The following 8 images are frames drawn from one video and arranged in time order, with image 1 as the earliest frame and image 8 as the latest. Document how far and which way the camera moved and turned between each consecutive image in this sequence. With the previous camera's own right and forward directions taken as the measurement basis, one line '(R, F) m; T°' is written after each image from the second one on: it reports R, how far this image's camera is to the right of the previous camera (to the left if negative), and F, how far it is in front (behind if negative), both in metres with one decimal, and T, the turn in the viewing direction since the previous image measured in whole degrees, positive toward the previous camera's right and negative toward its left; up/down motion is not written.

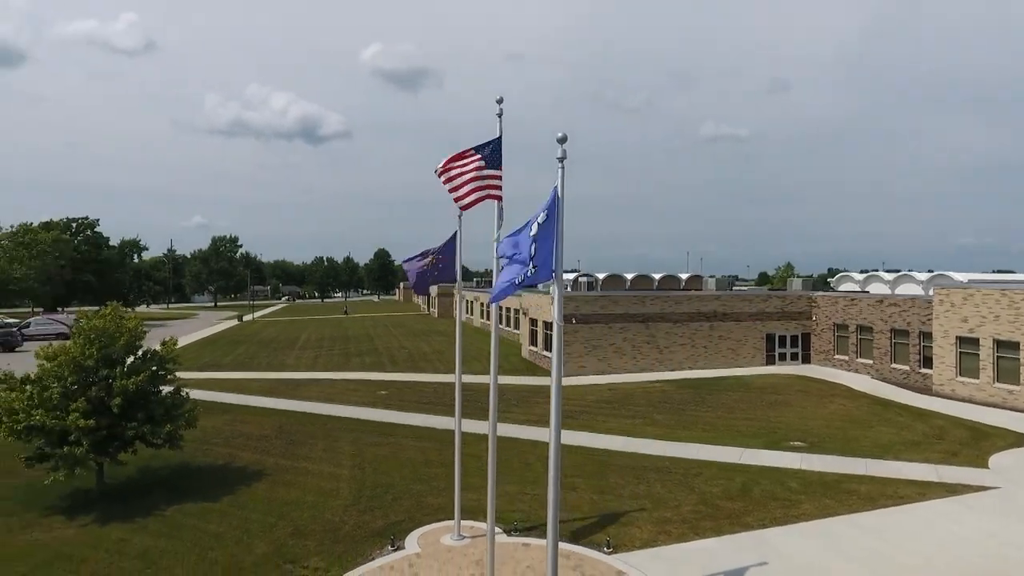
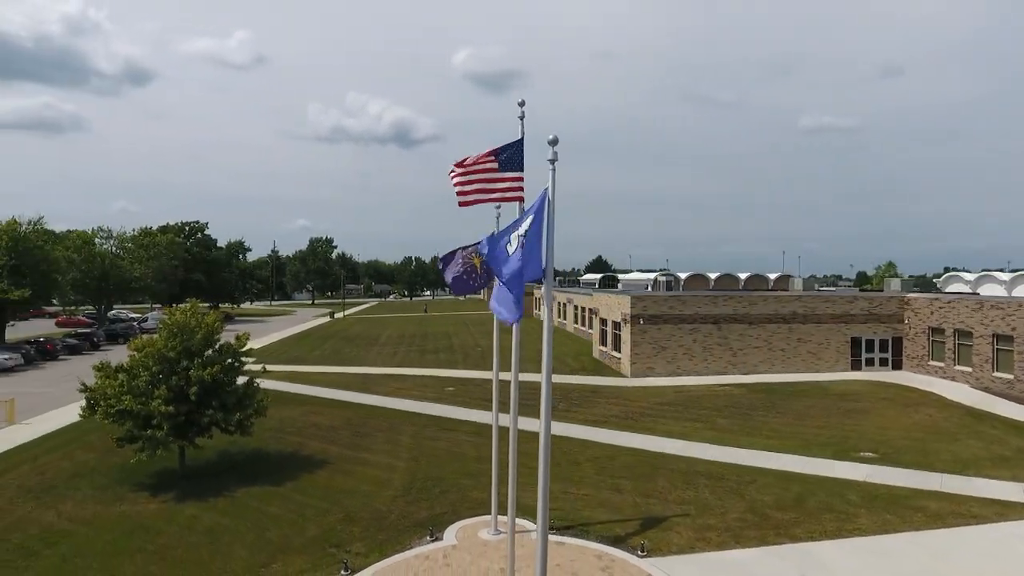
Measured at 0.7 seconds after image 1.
(+1.0, -0.1) m; -8°
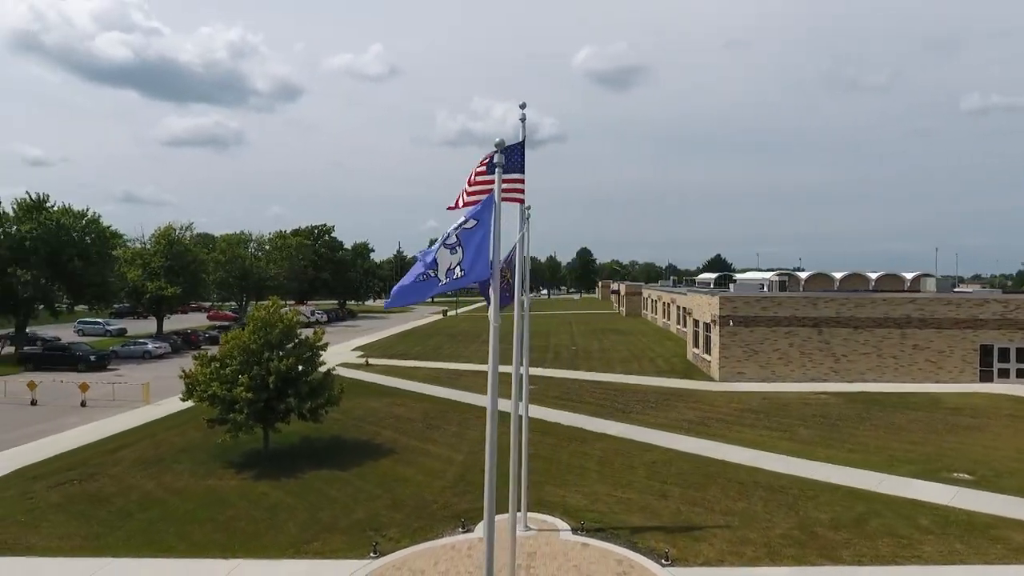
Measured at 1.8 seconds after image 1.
(+1.8, 0.0) m; -11°
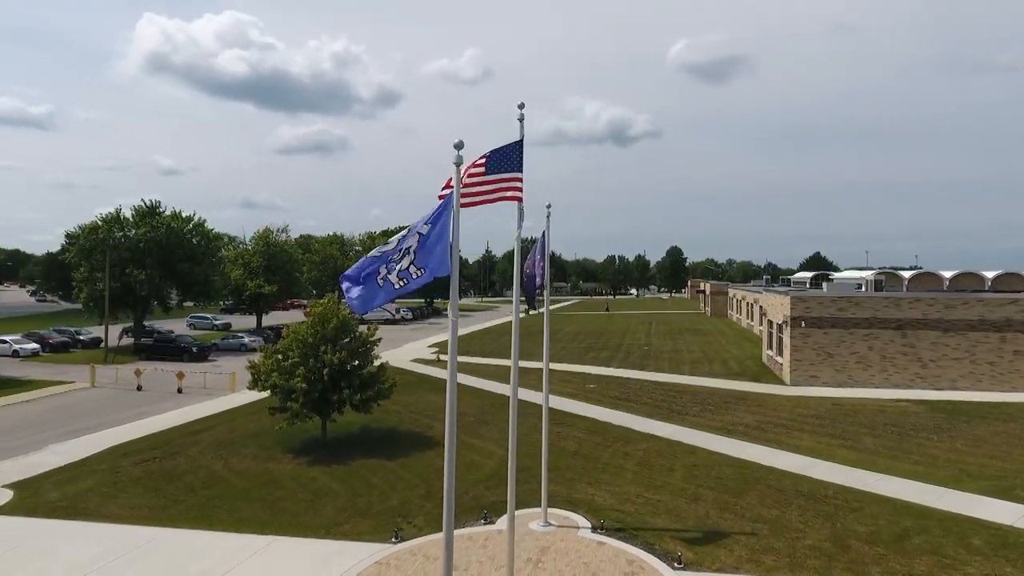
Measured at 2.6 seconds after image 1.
(+1.4, -0.1) m; -9°
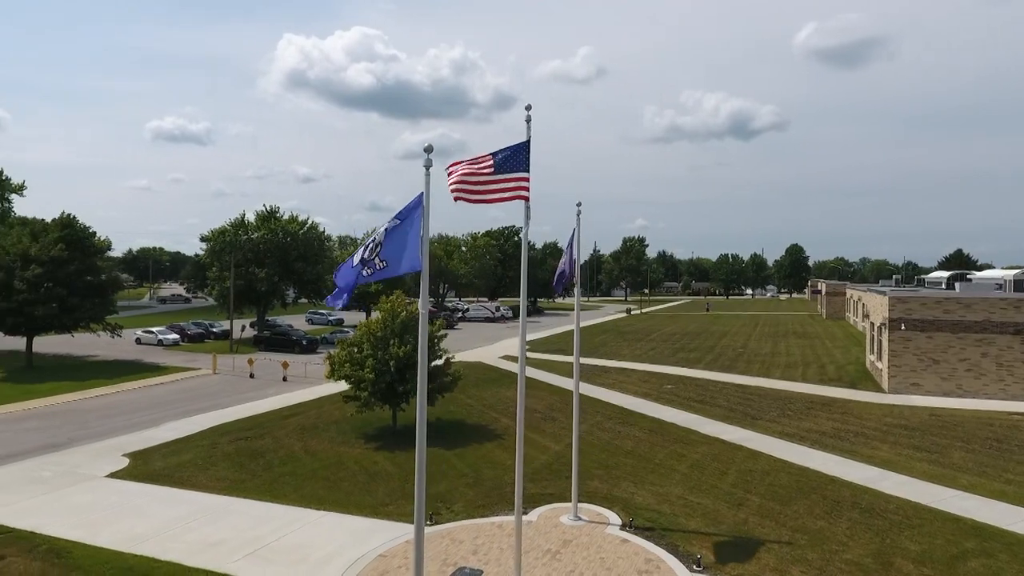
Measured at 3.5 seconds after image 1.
(+1.7, -0.2) m; -10°
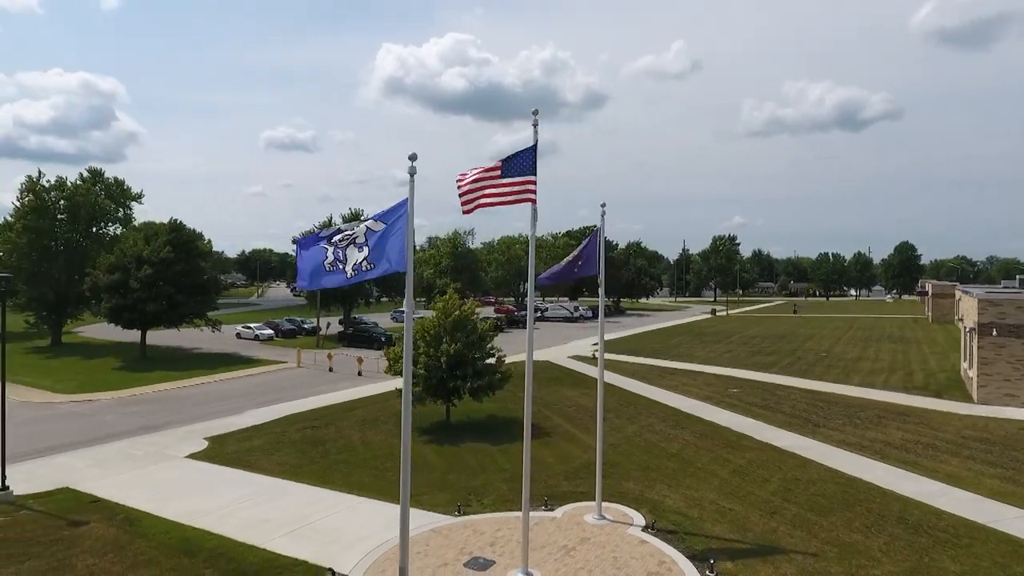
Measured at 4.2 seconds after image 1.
(+1.3, -0.2) m; -8°
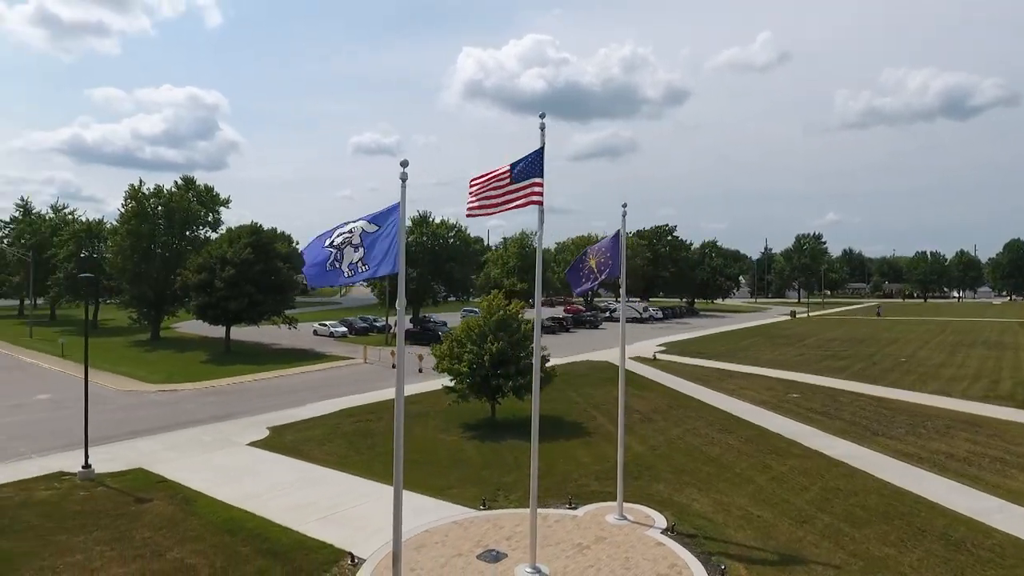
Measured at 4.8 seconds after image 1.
(+1.2, -0.1) m; -7°
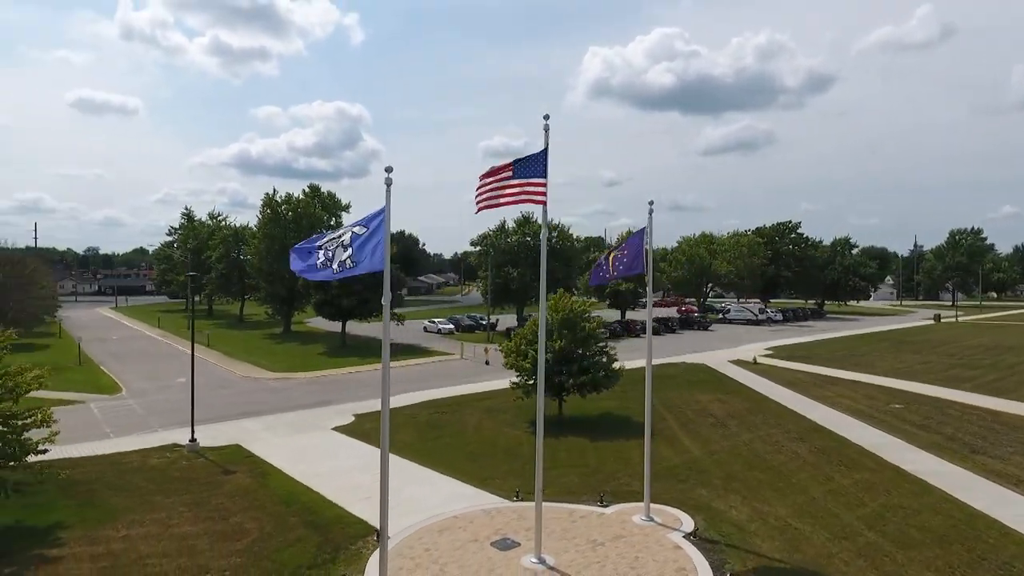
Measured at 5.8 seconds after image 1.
(+2.0, -0.1) m; -12°
